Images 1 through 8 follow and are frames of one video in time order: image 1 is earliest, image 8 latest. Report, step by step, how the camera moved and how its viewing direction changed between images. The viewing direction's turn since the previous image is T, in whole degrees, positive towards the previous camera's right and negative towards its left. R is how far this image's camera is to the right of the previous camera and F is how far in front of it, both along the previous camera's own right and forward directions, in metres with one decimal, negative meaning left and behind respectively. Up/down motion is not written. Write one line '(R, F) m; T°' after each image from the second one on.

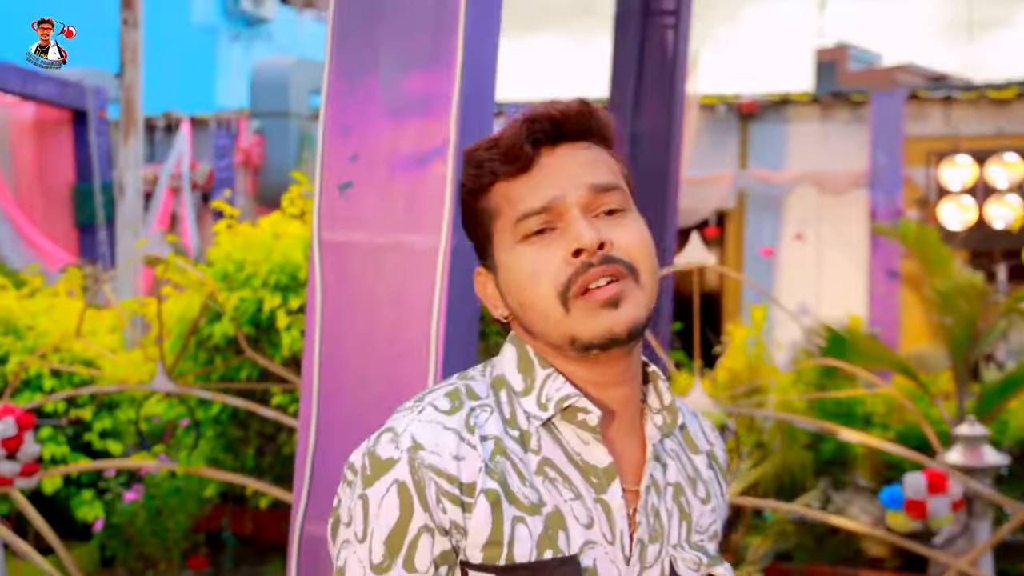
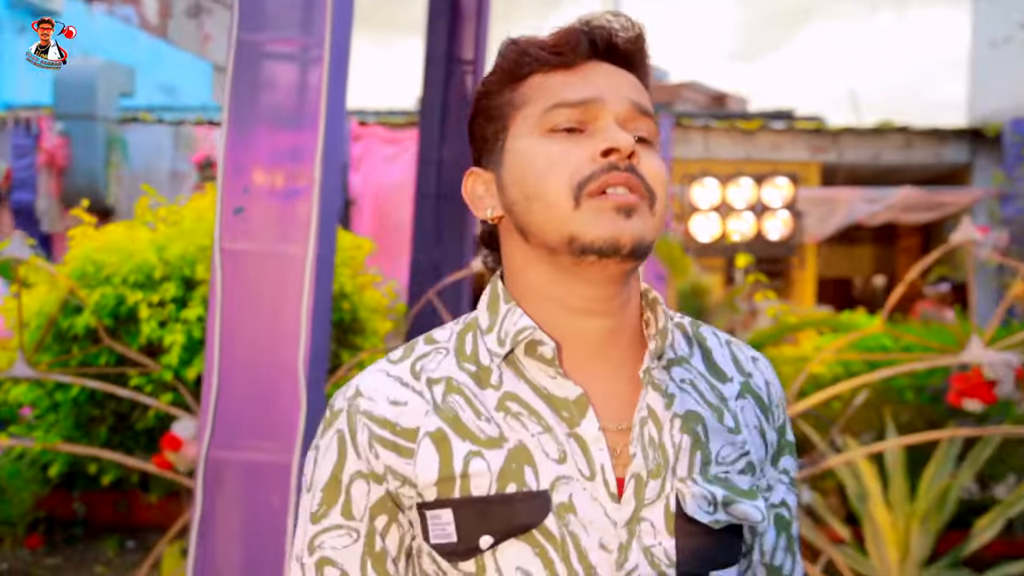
(-0.1, -0.8) m; +12°
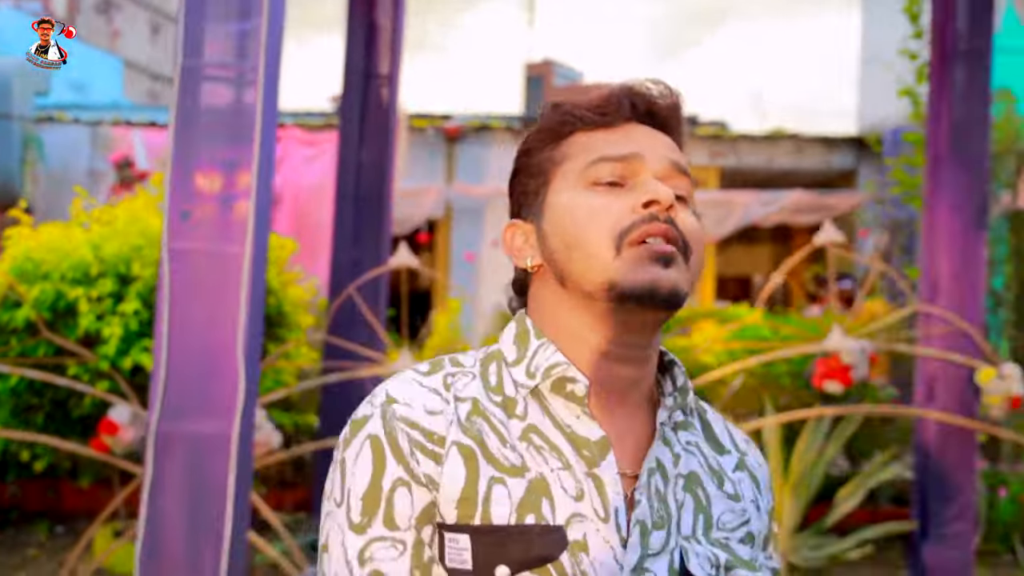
(0.0, -0.5) m; +5°
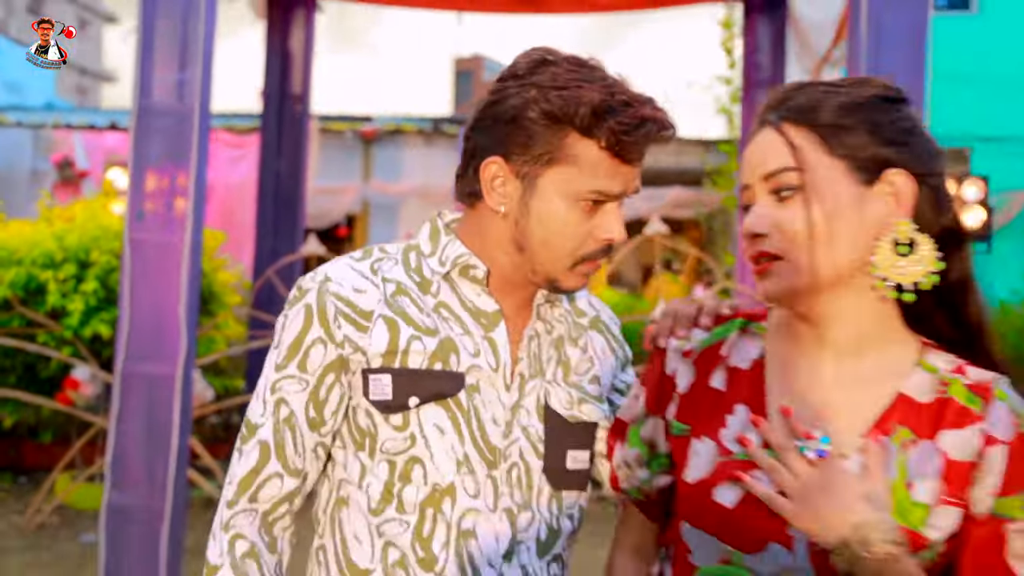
(+0.3, -1.2) m; +4°
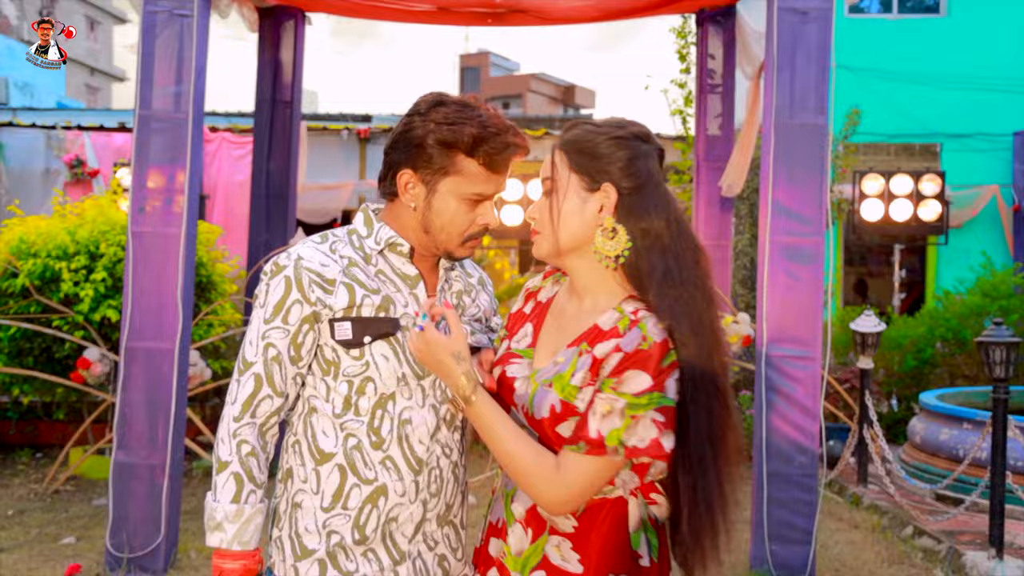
(+0.3, -0.6) m; -1°
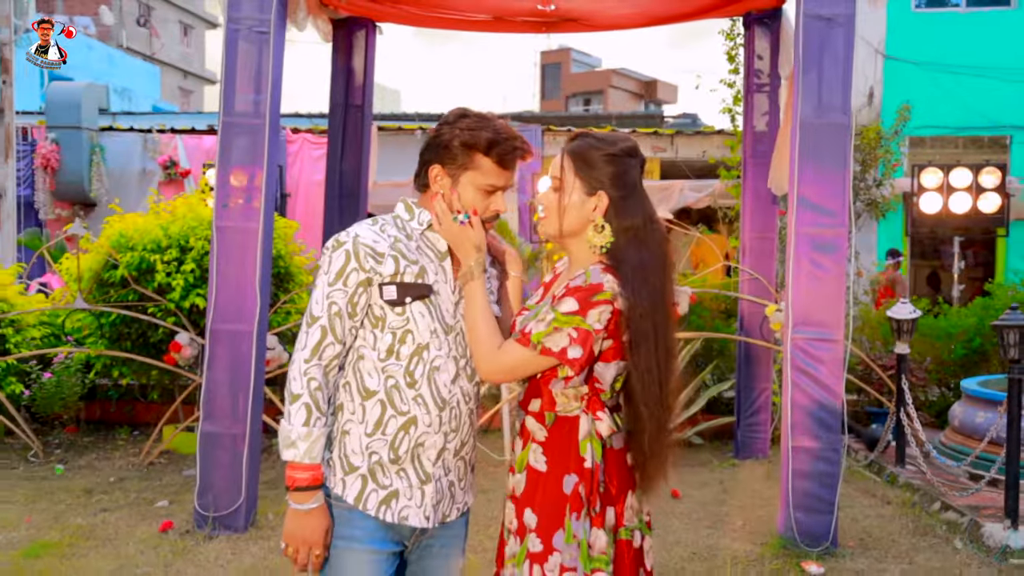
(+0.2, -0.4) m; -5°
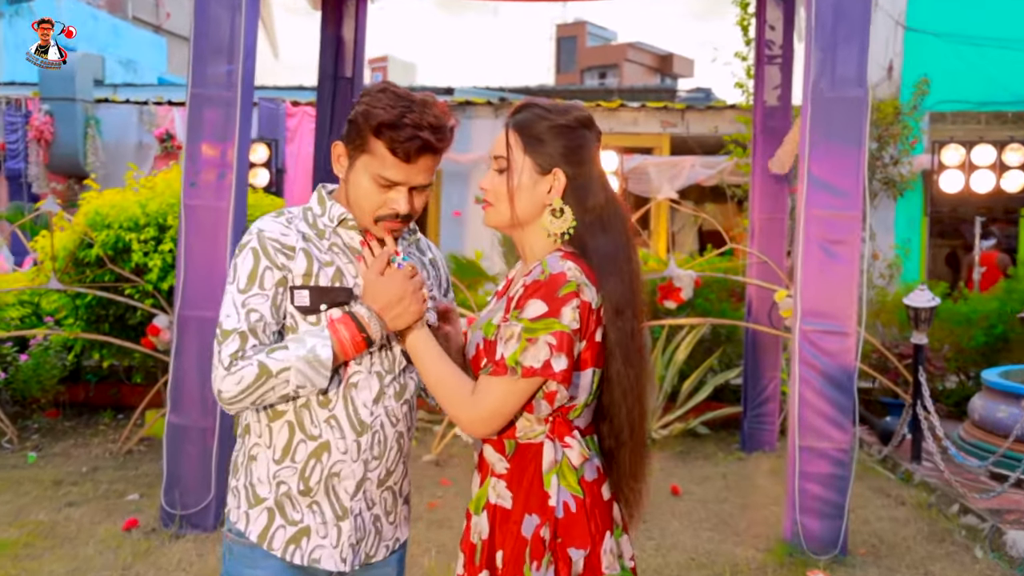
(+0.1, +0.3) m; -1°
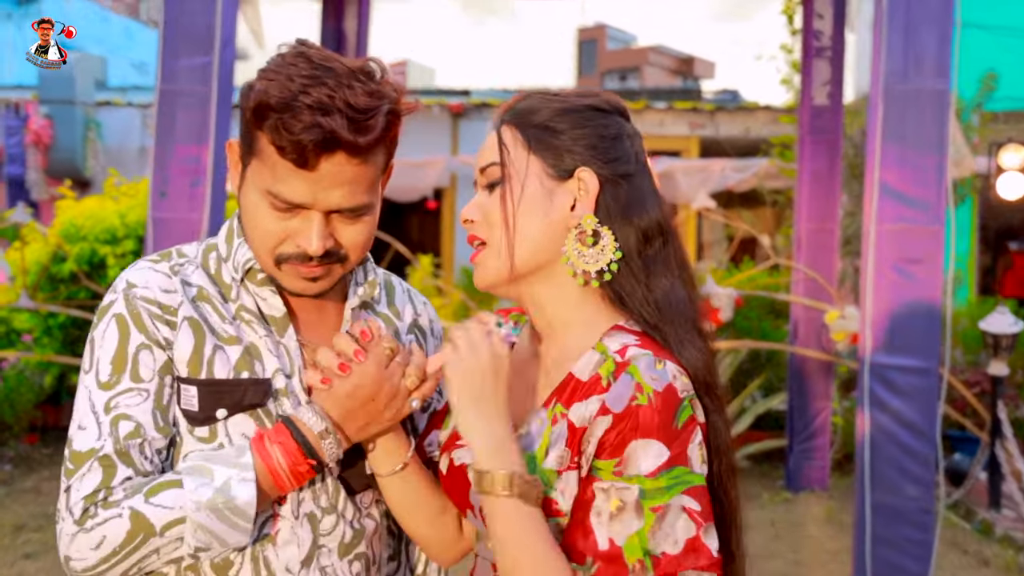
(0.0, +0.7) m; -1°
